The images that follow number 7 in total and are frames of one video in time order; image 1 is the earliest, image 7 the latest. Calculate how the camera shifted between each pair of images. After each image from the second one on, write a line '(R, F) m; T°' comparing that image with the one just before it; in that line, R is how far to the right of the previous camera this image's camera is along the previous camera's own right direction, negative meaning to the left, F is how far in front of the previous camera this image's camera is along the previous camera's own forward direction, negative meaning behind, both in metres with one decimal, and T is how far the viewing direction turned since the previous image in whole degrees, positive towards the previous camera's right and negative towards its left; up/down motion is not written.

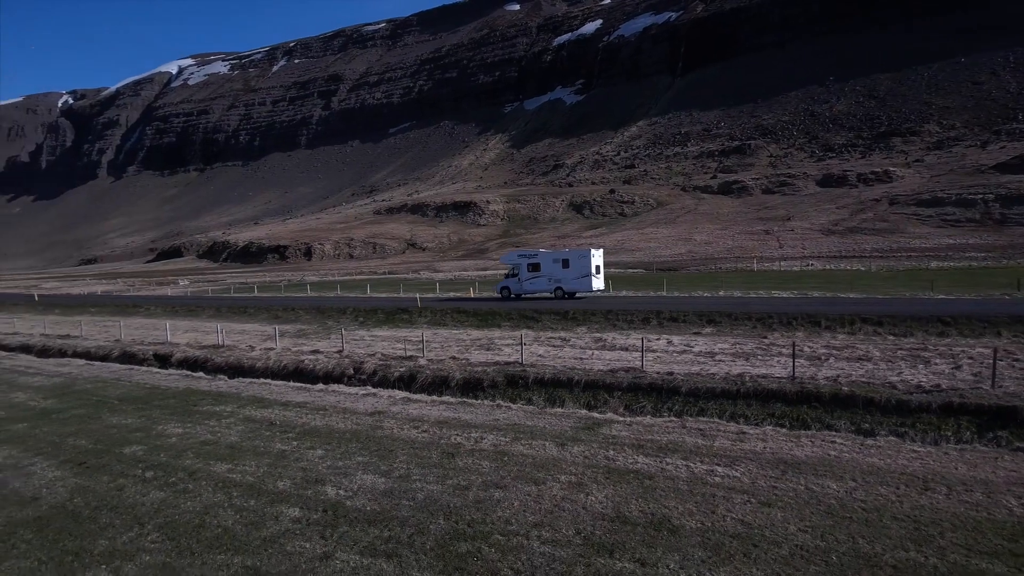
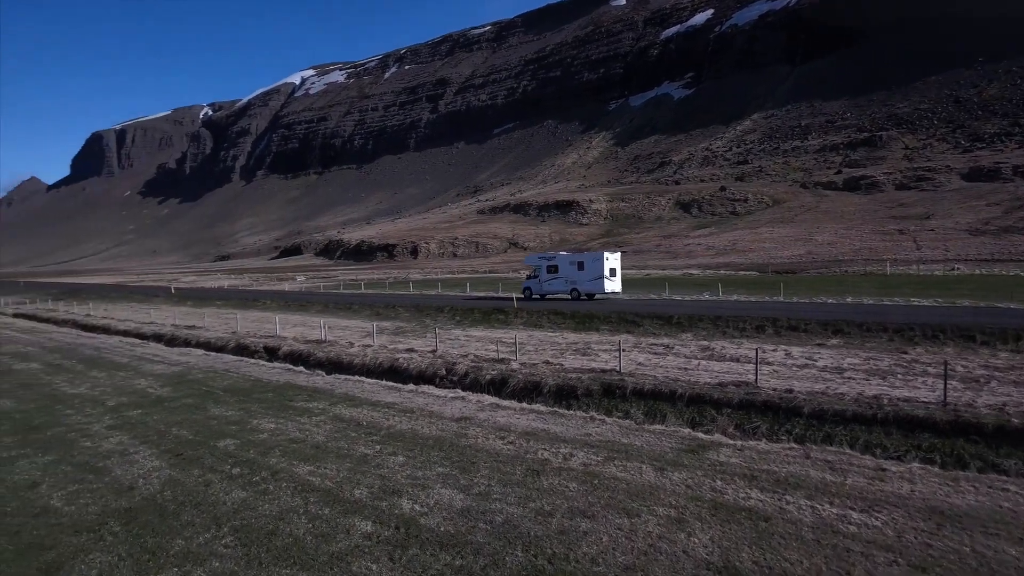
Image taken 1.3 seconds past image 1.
(+0.1, +0.9) m; -10°
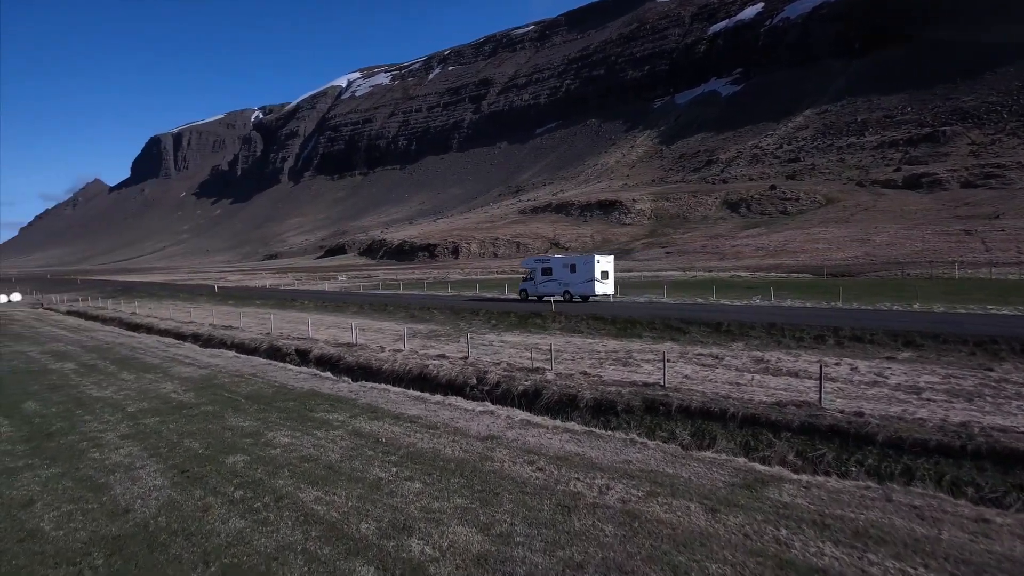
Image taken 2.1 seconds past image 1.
(+0.2, +1.1) m; -4°
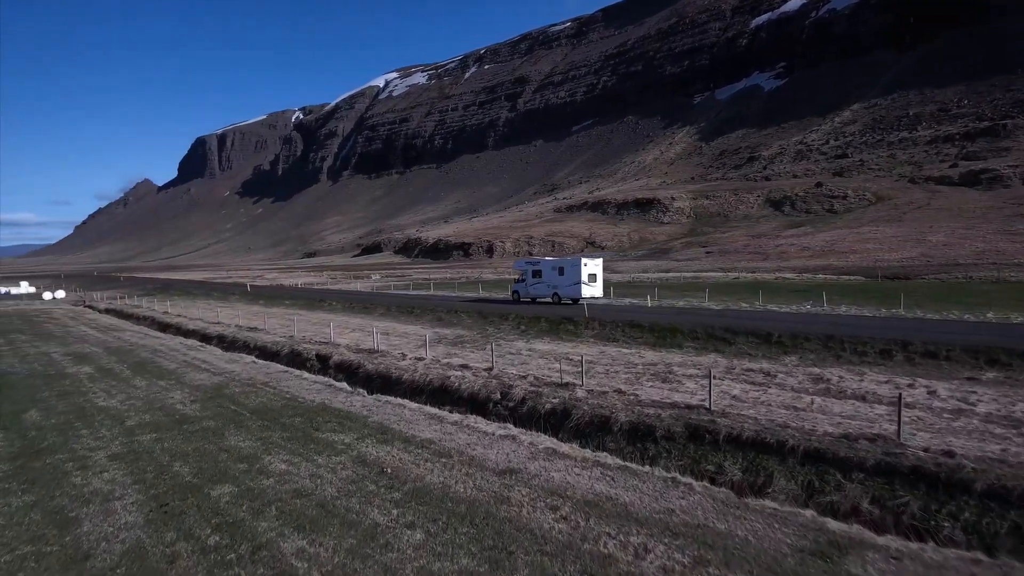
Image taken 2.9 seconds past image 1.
(+0.2, +1.5) m; -3°
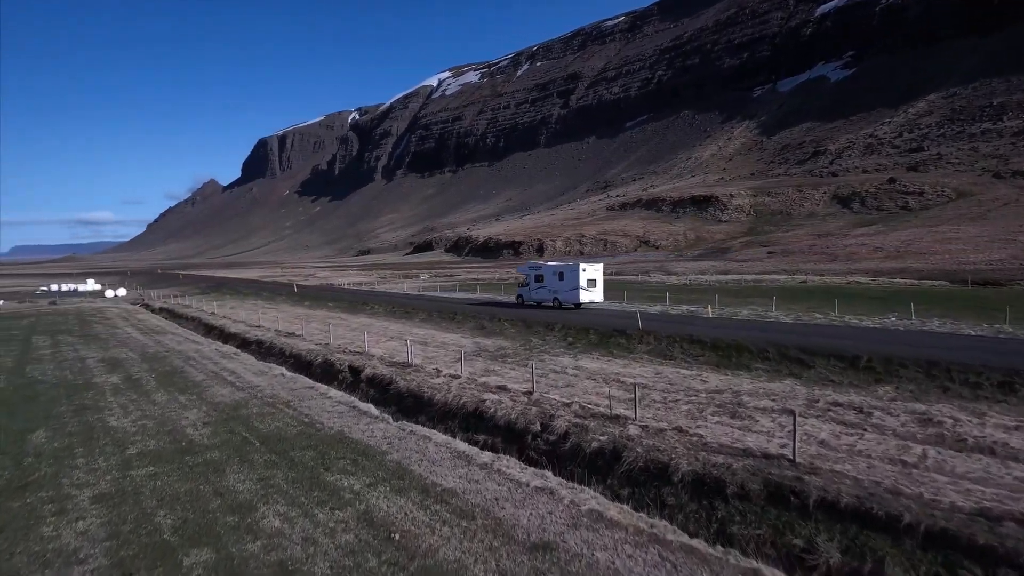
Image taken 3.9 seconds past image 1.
(+0.2, +2.0) m; -5°
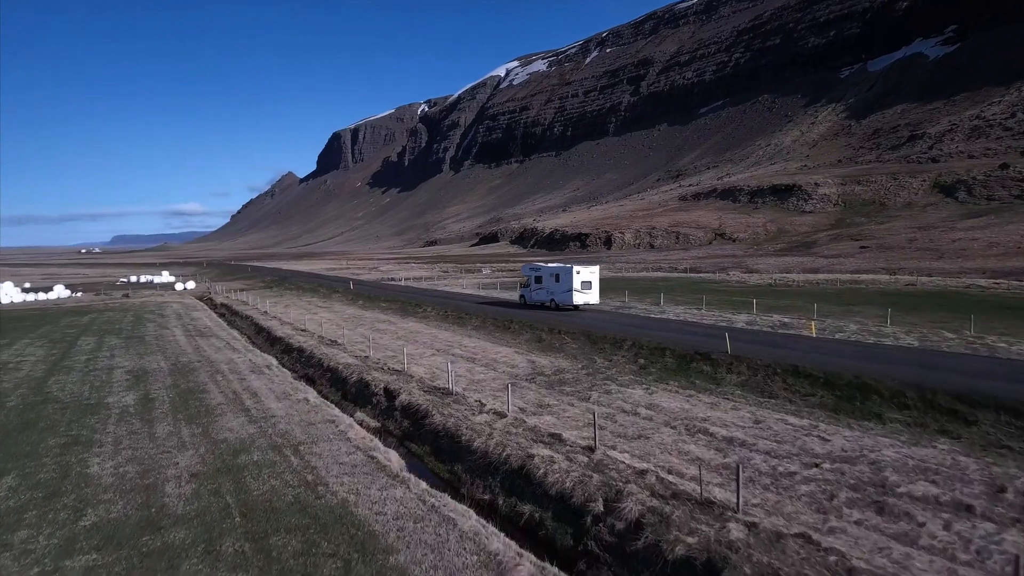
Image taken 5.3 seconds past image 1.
(+0.2, +3.5) m; -6°
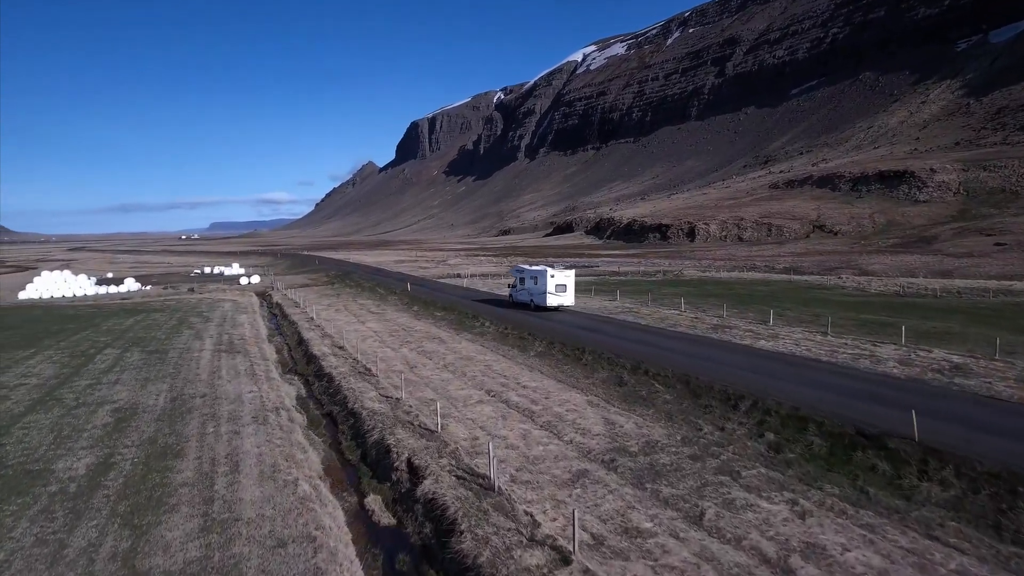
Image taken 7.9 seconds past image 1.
(0.0, +5.7) m; -7°
